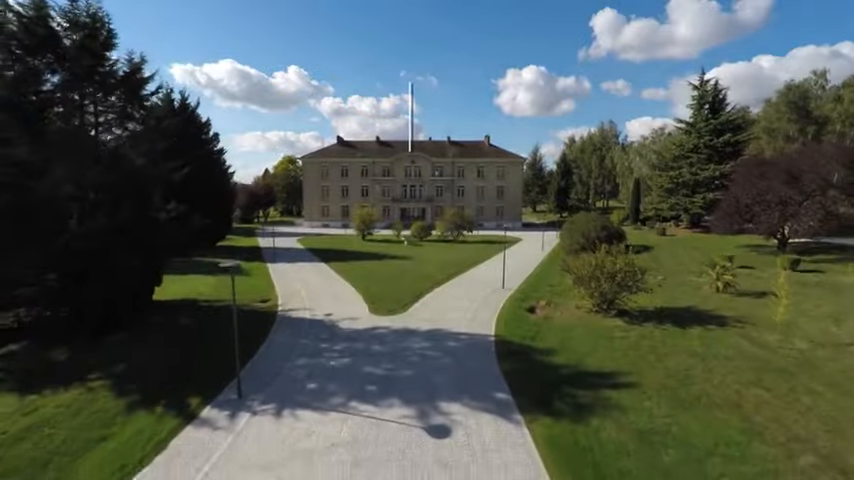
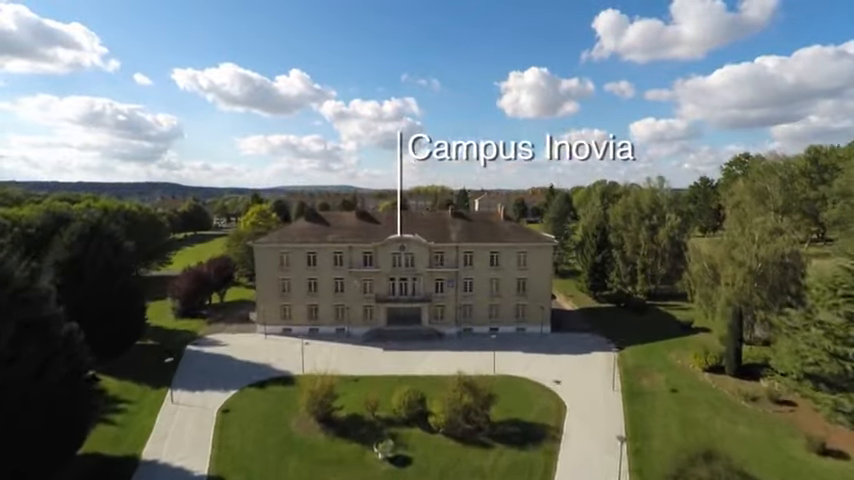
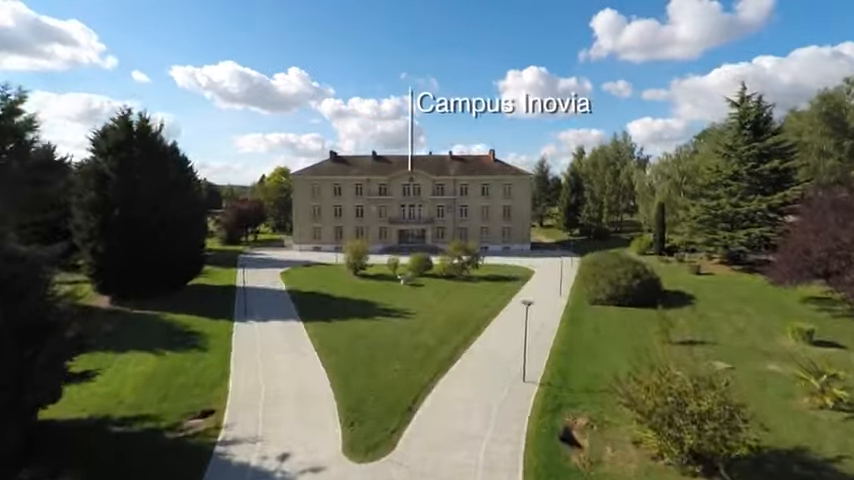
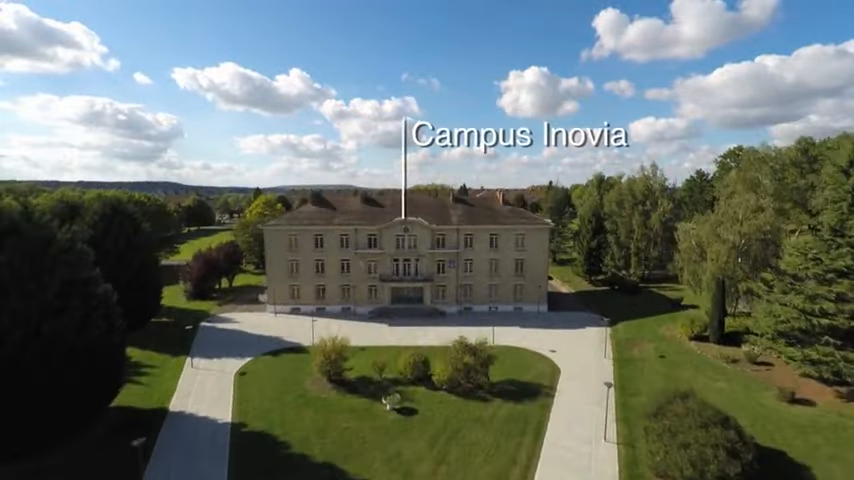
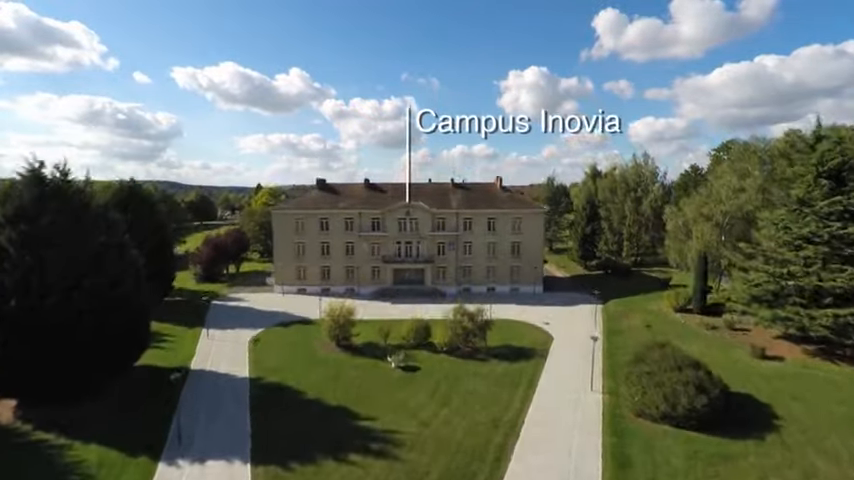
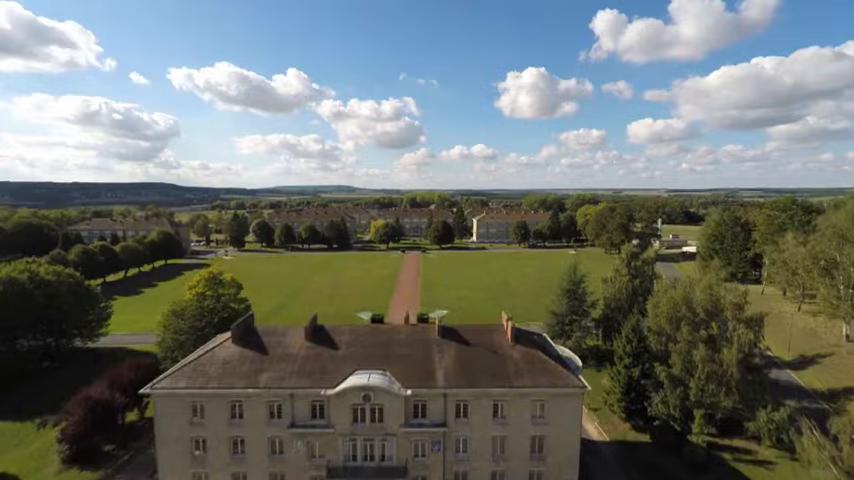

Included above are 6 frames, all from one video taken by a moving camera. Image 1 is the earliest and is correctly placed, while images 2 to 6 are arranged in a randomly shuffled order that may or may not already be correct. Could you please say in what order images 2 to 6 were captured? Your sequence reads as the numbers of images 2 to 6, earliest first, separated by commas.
3, 5, 4, 2, 6
